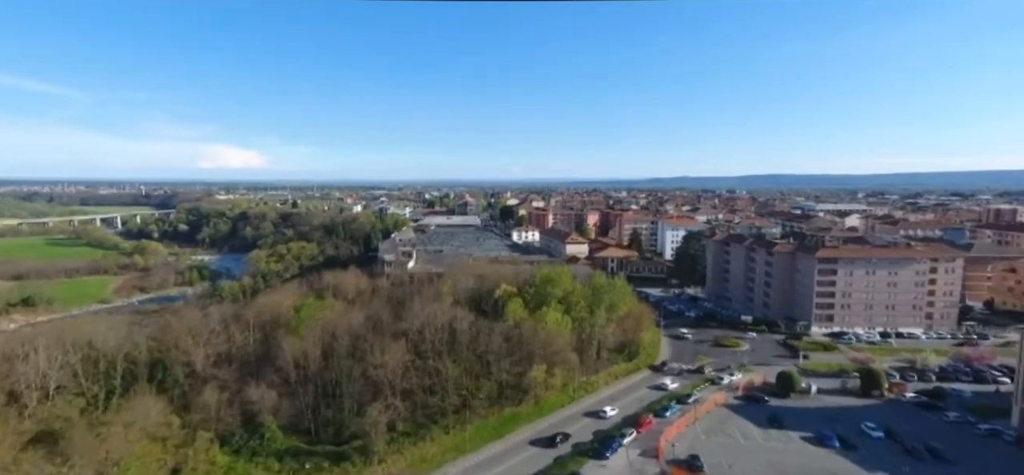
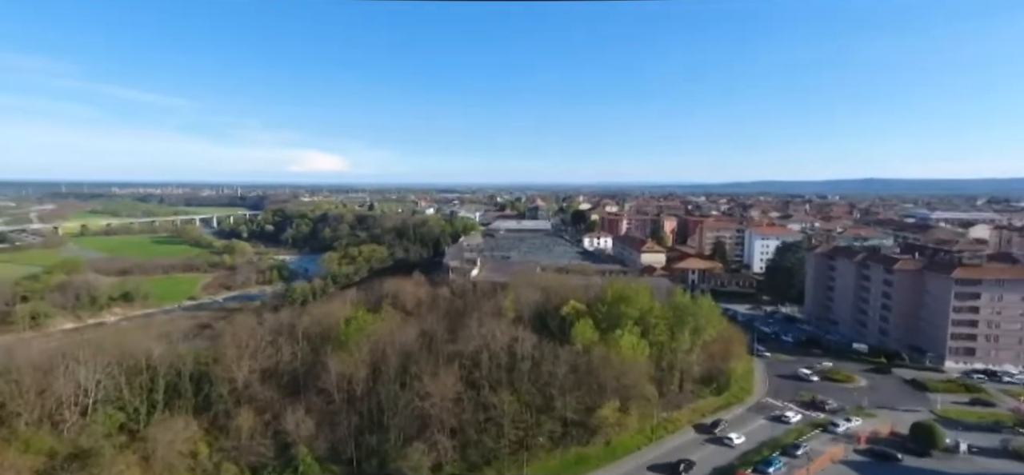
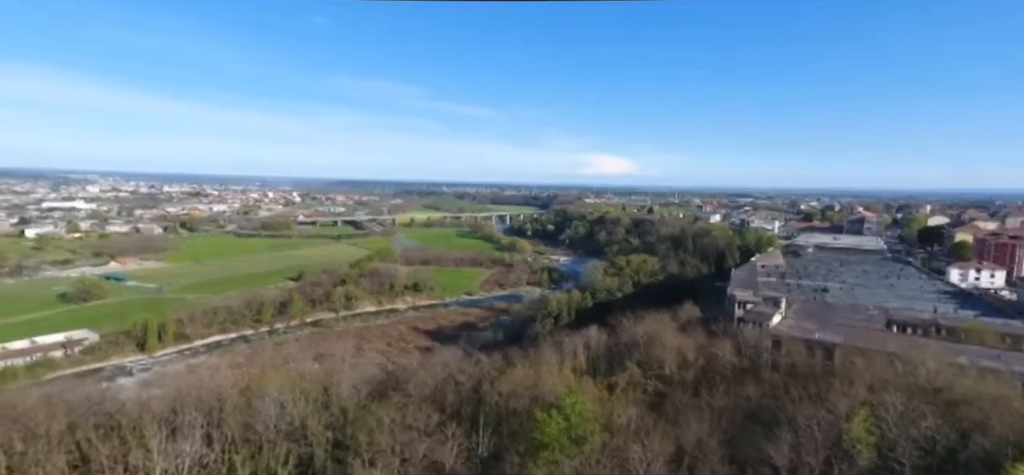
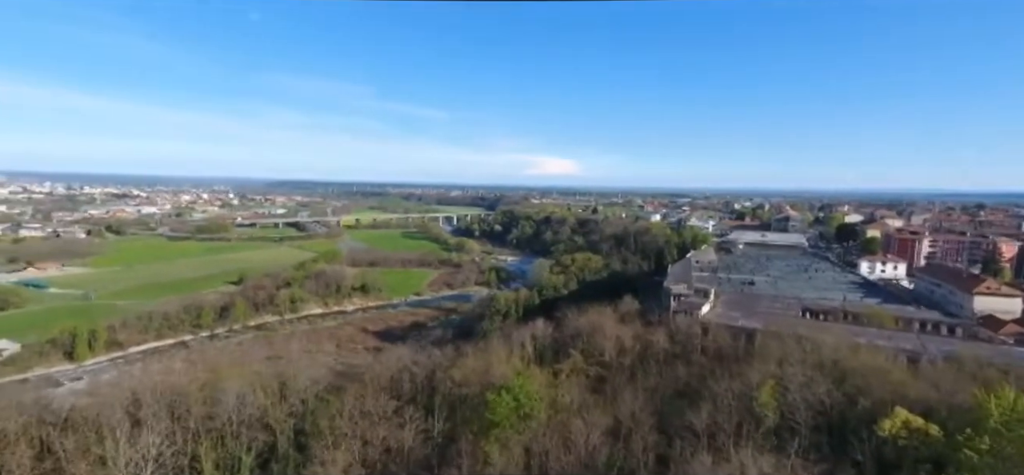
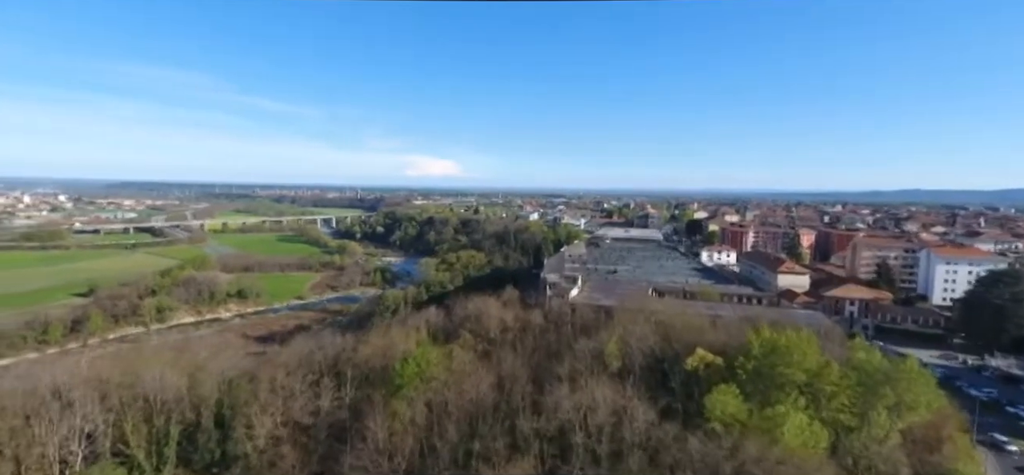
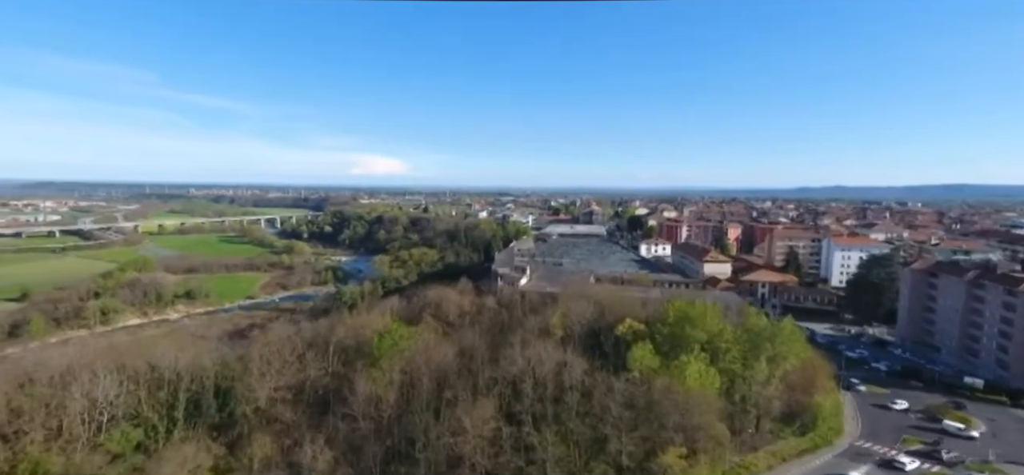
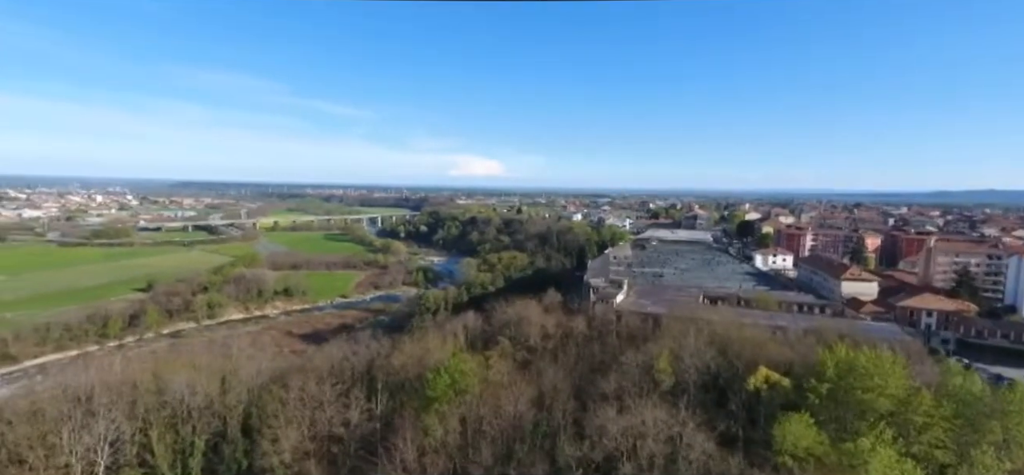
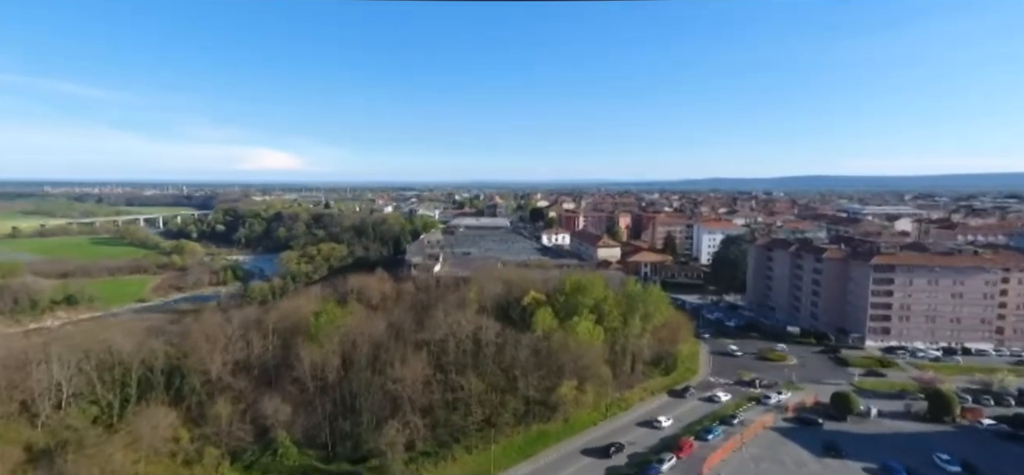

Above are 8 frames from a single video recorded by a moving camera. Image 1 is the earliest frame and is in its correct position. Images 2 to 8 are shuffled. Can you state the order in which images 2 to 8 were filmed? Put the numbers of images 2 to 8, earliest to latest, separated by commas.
8, 2, 6, 5, 7, 4, 3
